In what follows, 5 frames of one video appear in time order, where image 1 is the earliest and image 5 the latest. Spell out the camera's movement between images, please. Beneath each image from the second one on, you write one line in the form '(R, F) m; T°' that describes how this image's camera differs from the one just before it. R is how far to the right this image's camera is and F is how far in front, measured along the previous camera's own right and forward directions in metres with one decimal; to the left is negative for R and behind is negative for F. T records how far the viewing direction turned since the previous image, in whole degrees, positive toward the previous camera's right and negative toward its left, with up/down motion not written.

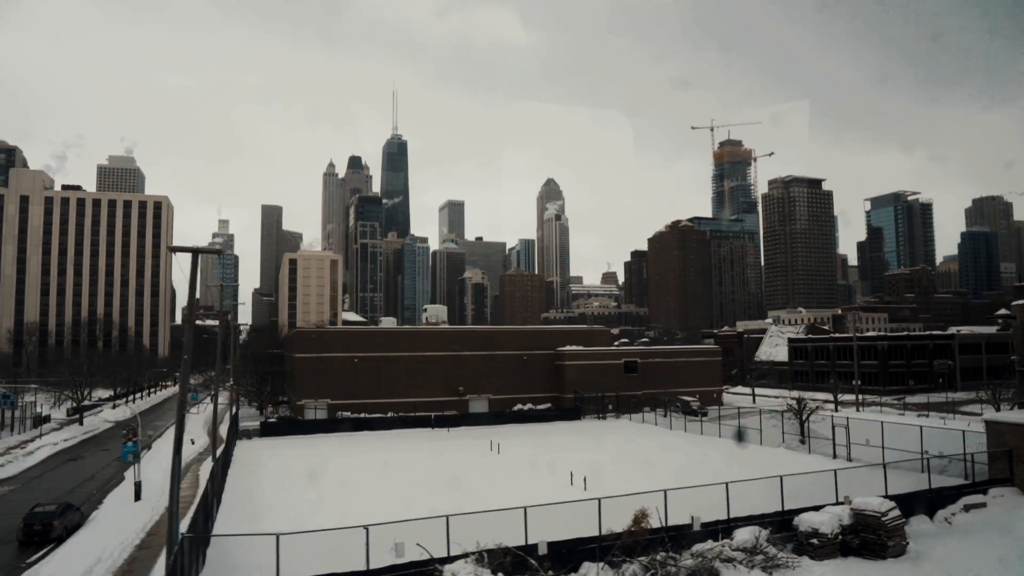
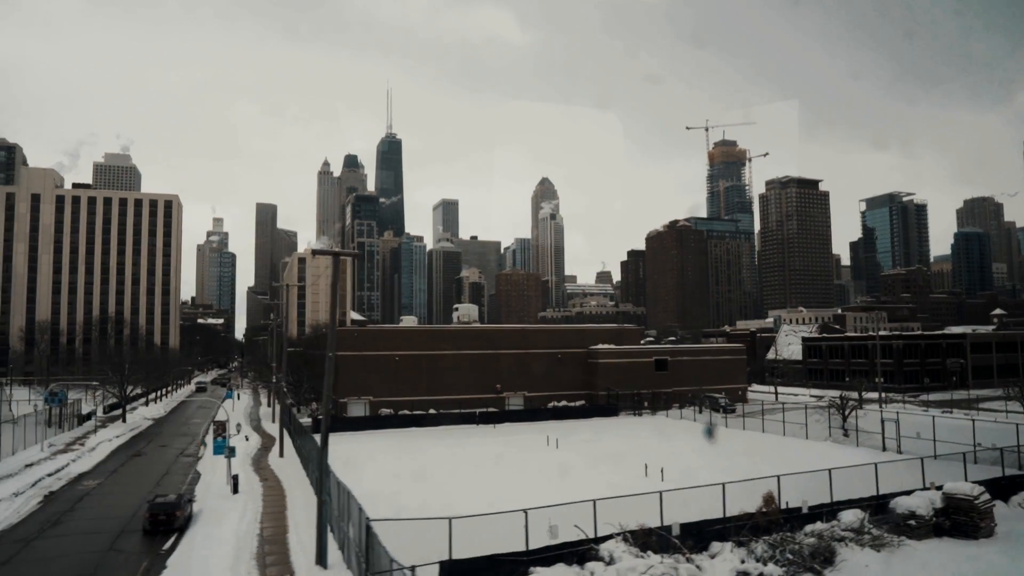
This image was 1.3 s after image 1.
(-4.1, -1.6) m; +1°
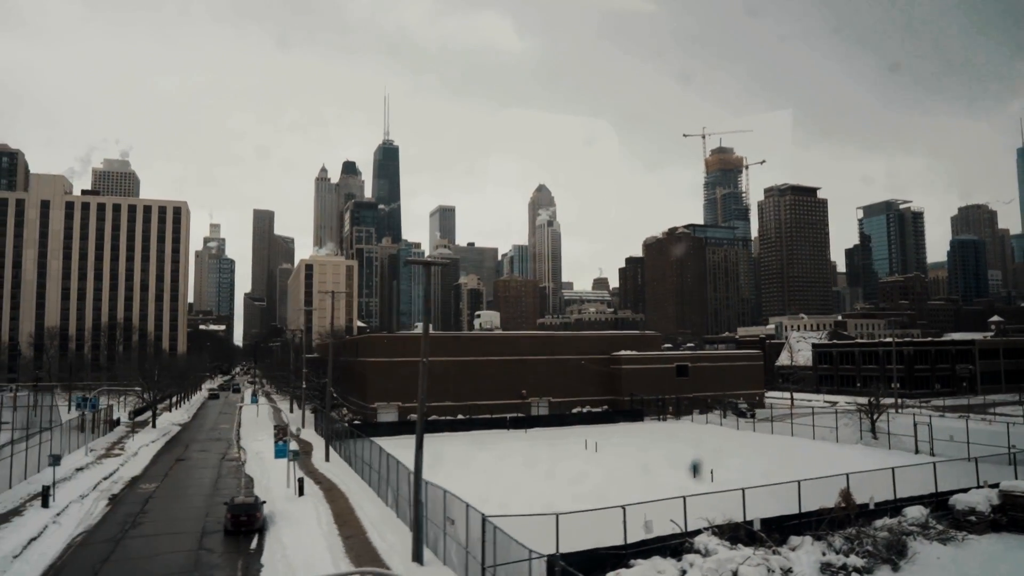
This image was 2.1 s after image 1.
(-2.9, -1.2) m; 0°
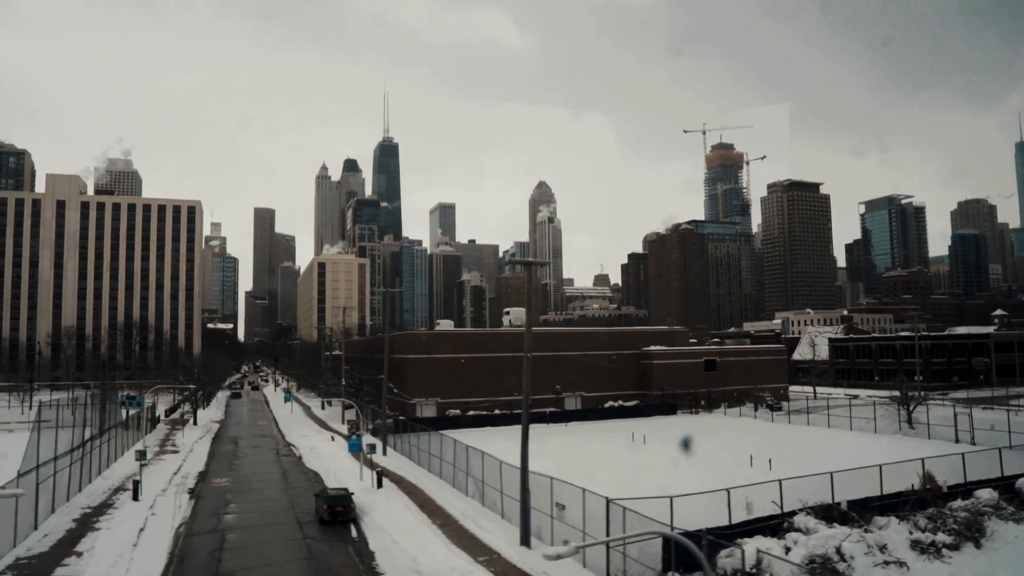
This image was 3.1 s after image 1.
(-3.4, -1.5) m; 0°
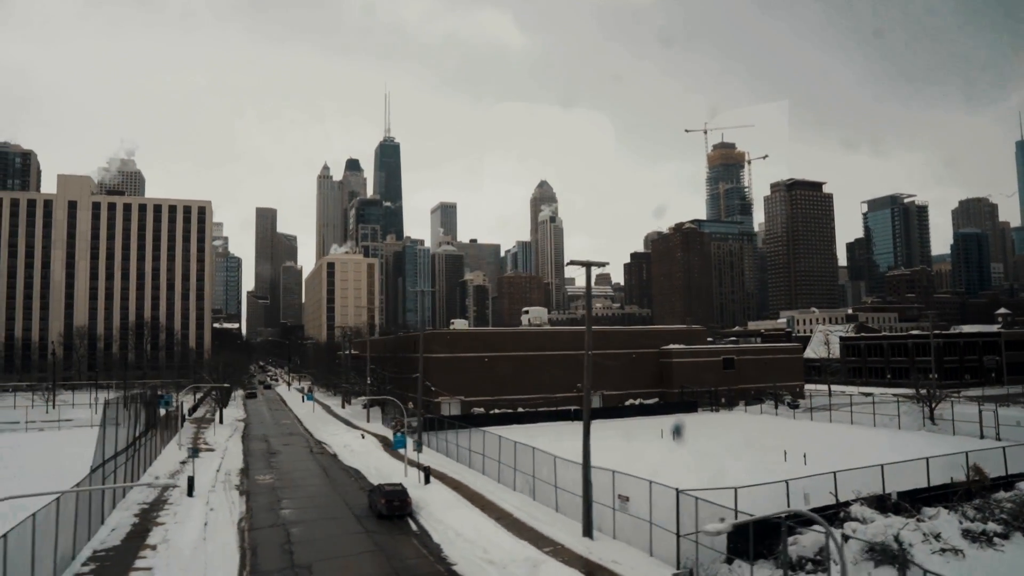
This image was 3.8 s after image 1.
(-2.2, -1.0) m; 0°
